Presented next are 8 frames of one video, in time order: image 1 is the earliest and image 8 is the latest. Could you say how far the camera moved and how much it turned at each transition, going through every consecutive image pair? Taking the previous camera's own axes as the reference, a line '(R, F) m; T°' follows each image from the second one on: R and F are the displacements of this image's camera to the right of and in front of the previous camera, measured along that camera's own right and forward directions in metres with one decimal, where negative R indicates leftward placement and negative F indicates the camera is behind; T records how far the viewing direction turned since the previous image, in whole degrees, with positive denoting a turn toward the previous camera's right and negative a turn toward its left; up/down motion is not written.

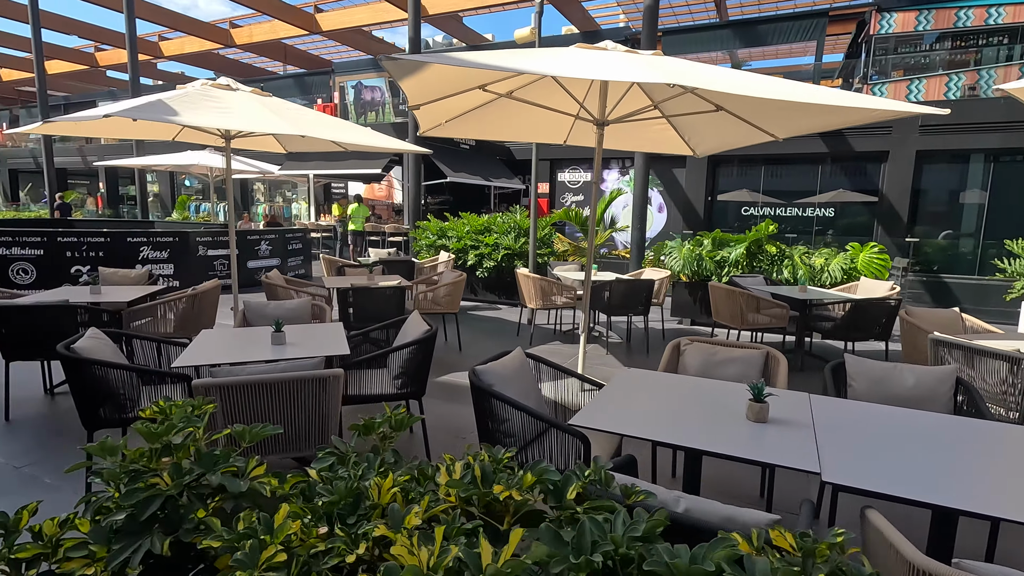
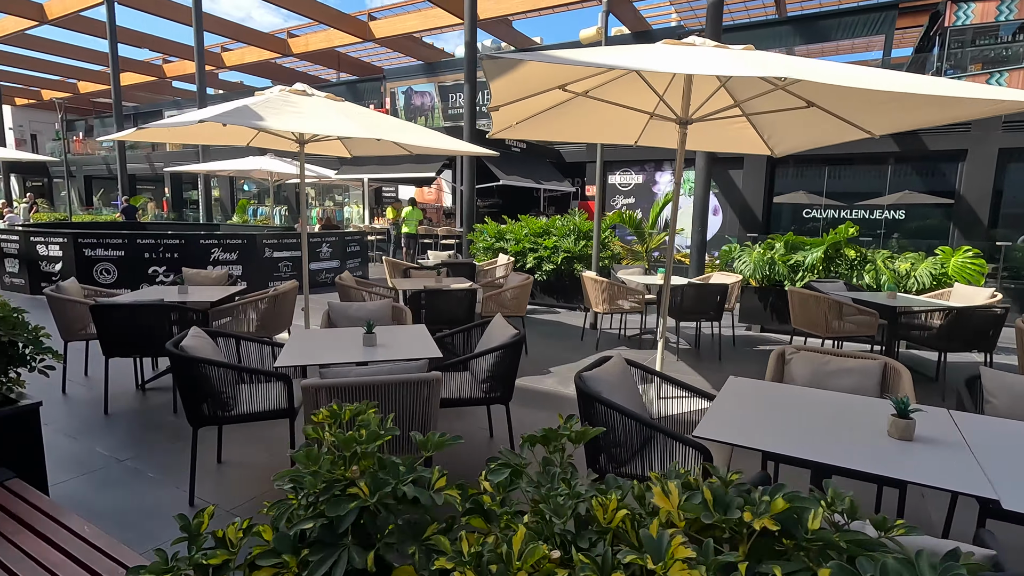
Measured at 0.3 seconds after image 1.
(-0.3, +0.1) m; -4°
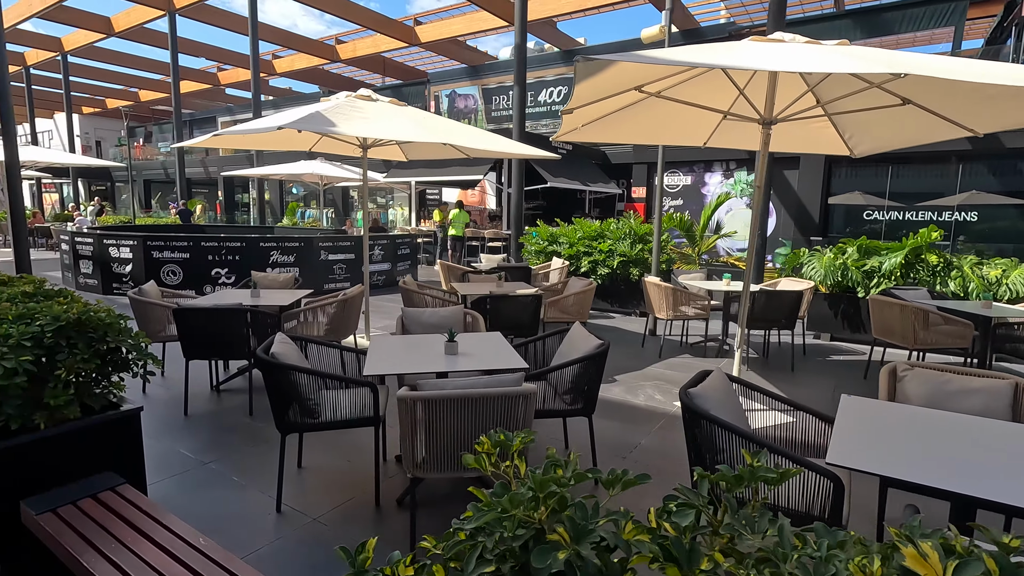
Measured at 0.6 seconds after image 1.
(-0.3, +0.1) m; -4°
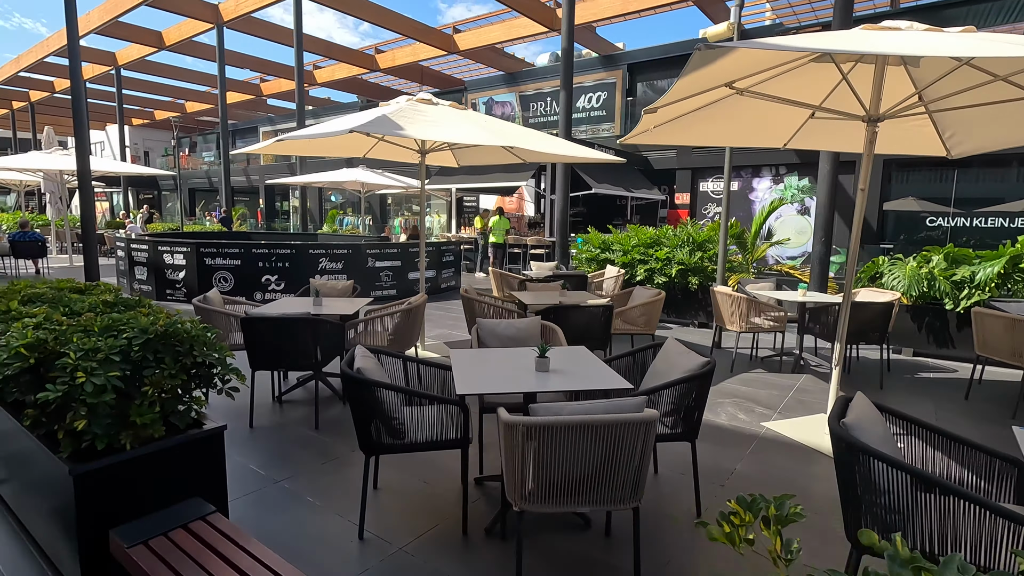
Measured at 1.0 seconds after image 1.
(-0.4, +0.2) m; -3°
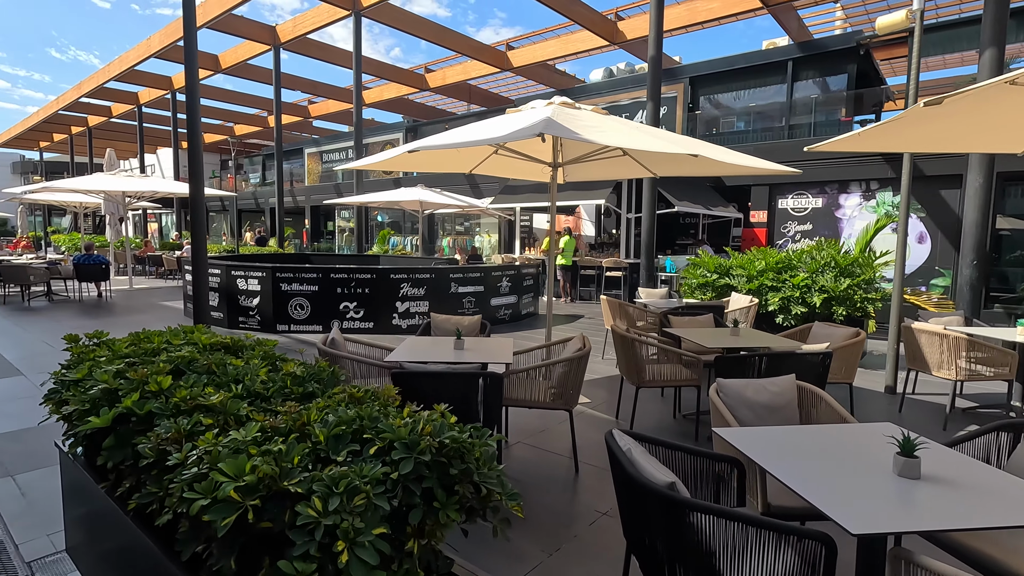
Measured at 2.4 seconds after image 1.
(-1.1, +0.9) m; -3°
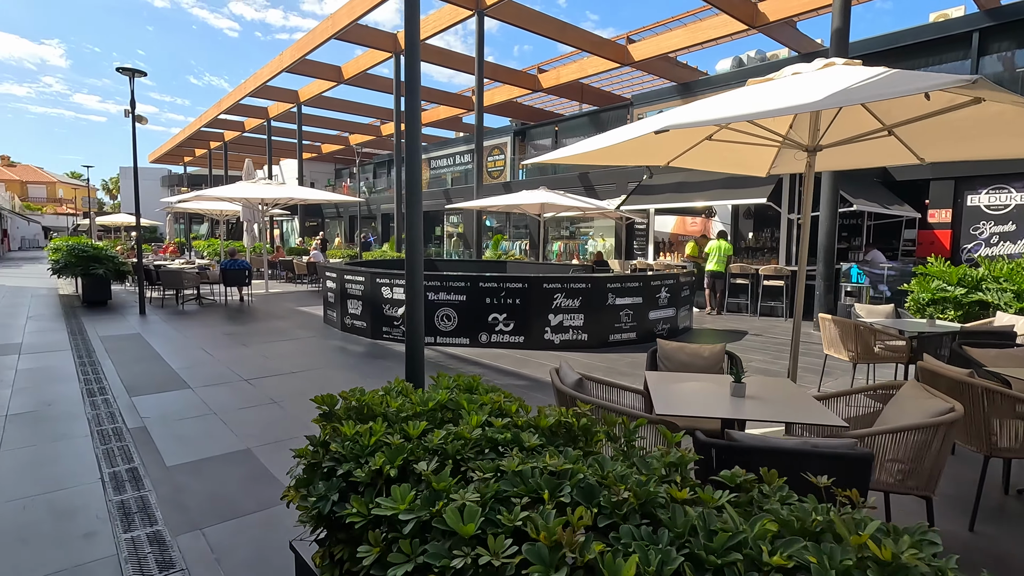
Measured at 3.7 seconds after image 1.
(-1.1, +0.9) m; -10°
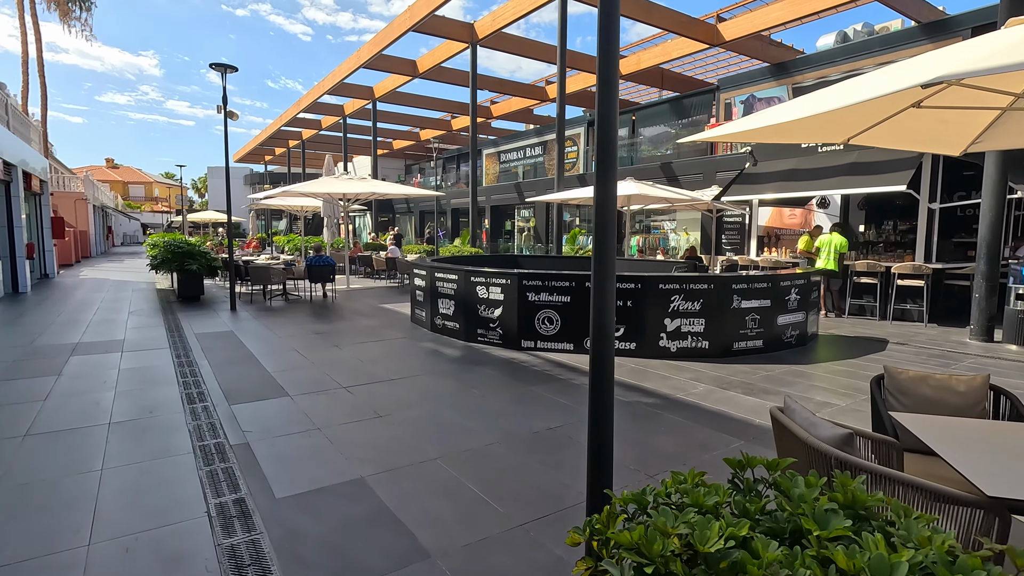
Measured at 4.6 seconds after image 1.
(-0.6, +0.7) m; -7°
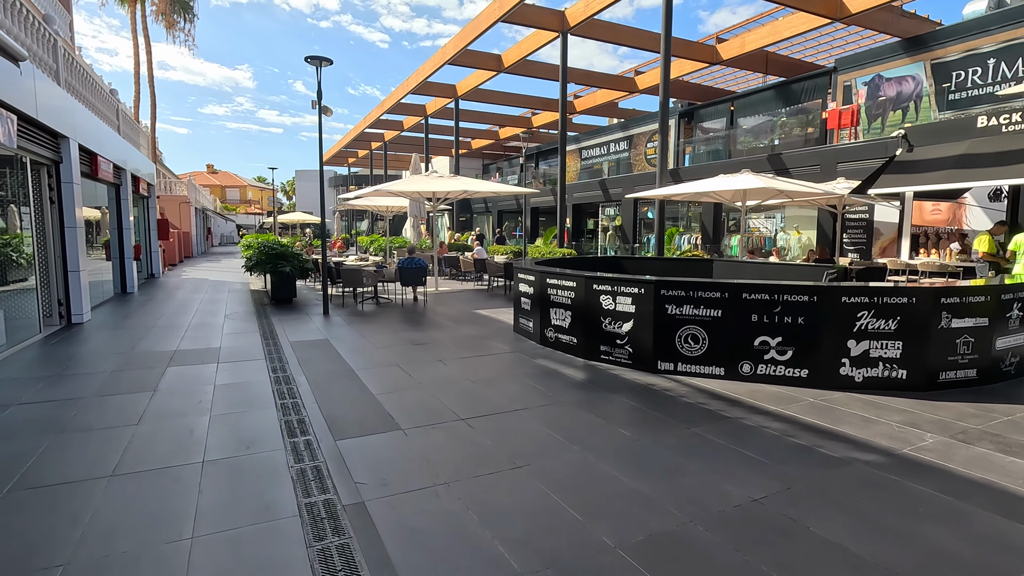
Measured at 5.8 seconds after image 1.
(-0.8, +1.1) m; -7°
